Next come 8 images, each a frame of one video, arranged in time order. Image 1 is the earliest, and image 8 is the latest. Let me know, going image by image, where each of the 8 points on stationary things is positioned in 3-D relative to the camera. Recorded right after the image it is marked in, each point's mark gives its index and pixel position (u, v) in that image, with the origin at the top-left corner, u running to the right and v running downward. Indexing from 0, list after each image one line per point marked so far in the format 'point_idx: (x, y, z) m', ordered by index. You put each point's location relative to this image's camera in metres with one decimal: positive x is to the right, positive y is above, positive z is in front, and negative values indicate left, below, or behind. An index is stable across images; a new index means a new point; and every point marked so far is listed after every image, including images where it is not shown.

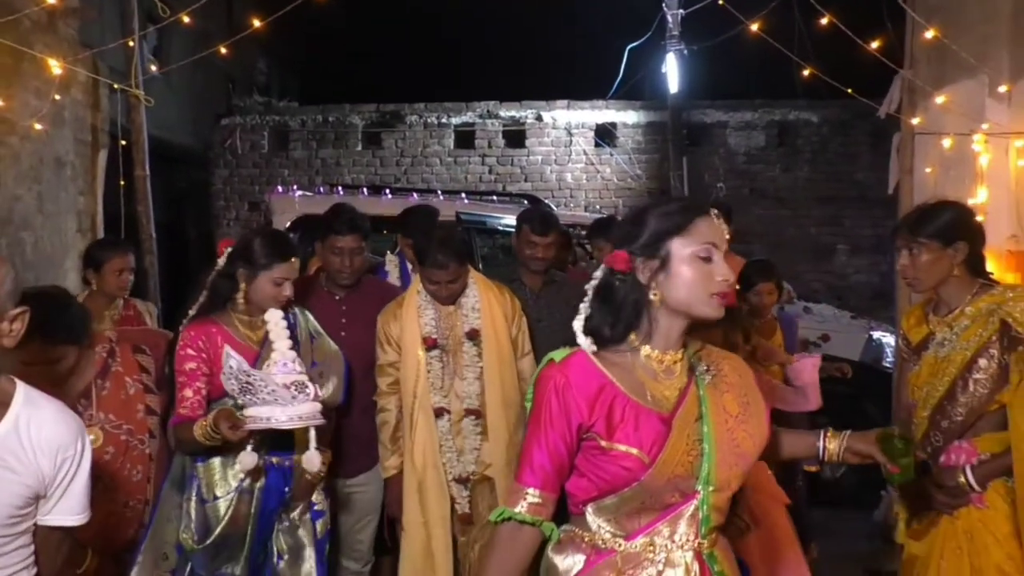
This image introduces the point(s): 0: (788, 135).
0: (+3.3, +1.8, +10.4) m
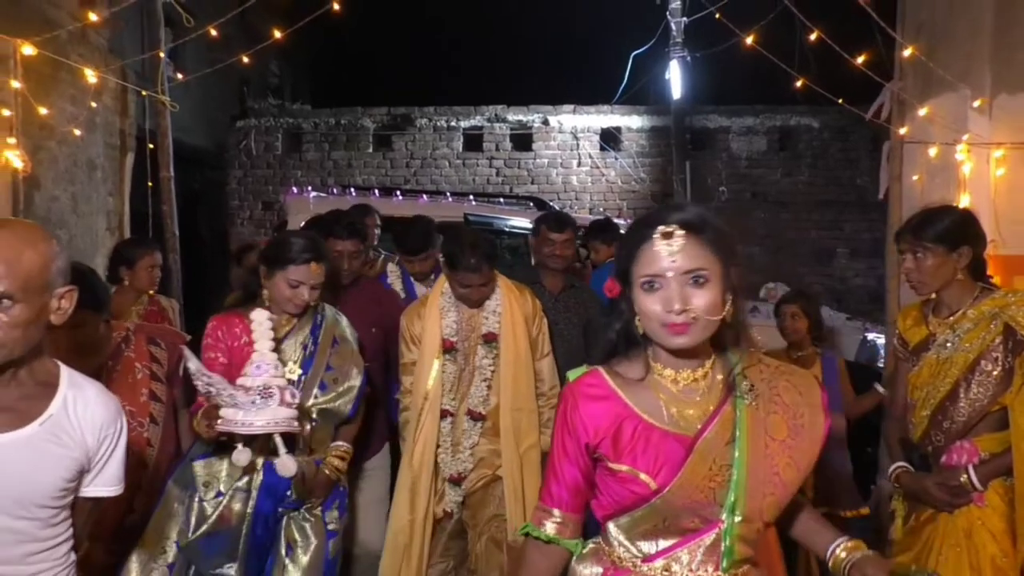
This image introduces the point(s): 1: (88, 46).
0: (+3.4, +1.8, +10.7) m
1: (-2.3, +1.3, +4.7) m
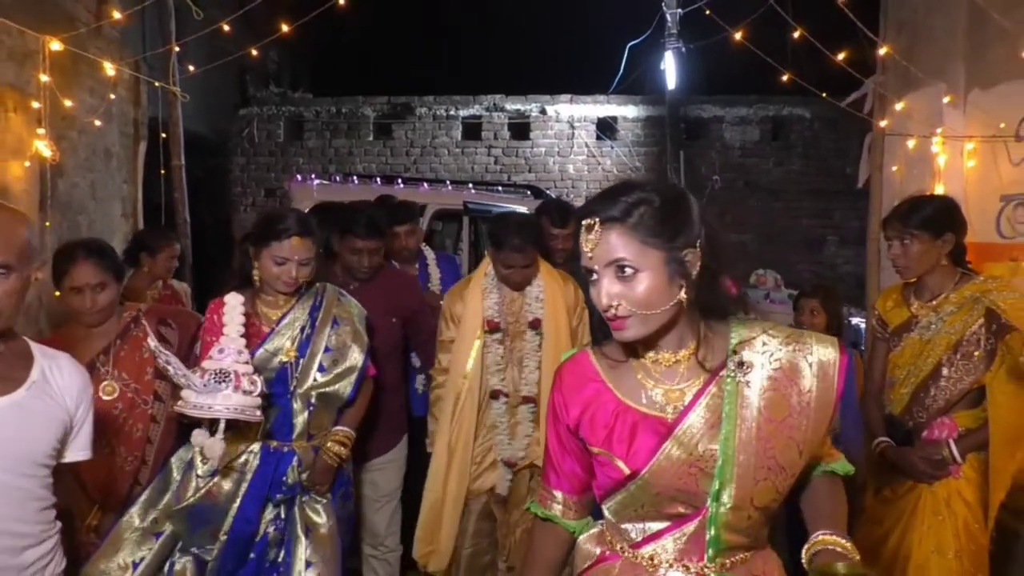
0: (+3.3, +2.0, +10.9) m
1: (-2.3, +1.4, +4.9) m
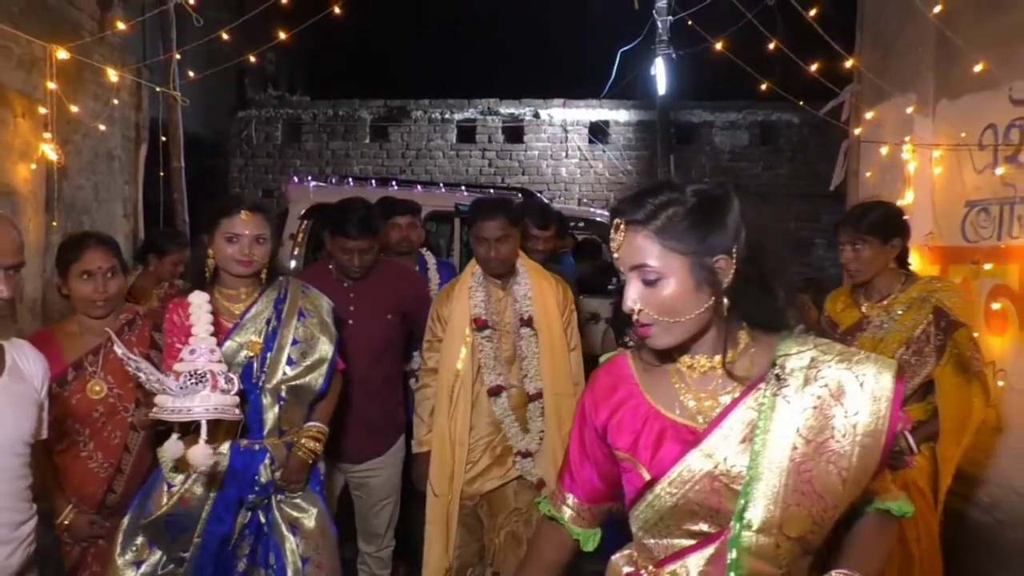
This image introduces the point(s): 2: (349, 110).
0: (+3.3, +1.9, +11.1) m
1: (-2.3, +1.4, +5.1) m
2: (-2.1, +2.2, +11.1) m
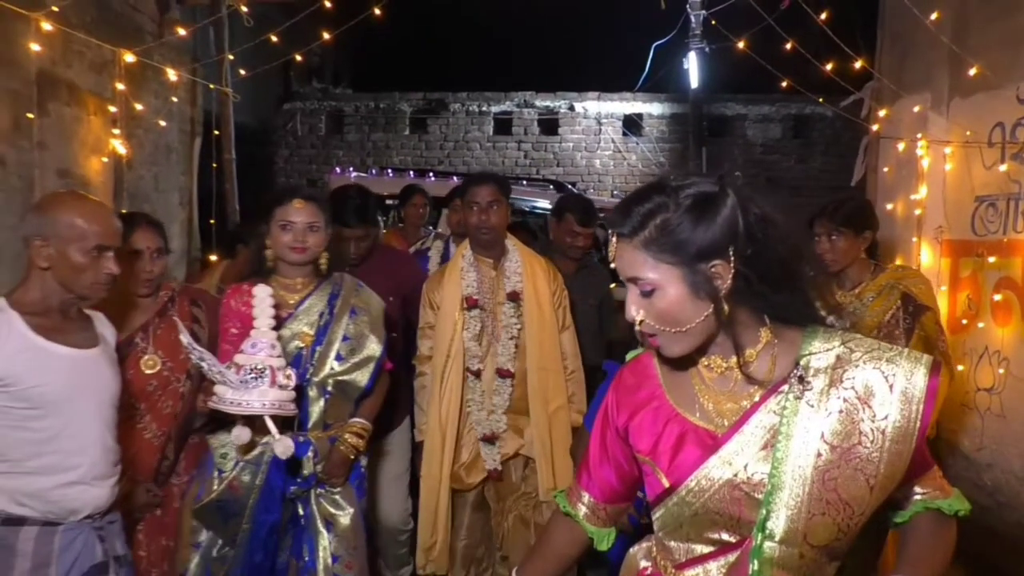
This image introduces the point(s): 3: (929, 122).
0: (+3.7, +2.0, +11.3) m
1: (-2.2, +1.5, +5.5) m
2: (-1.6, +2.4, +11.5) m
3: (+2.5, +1.0, +5.2) m
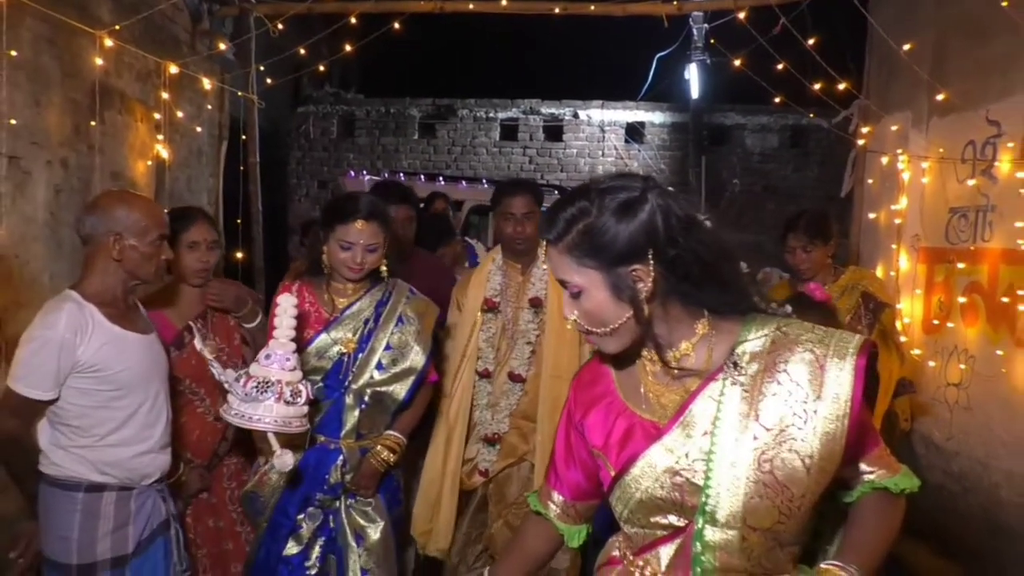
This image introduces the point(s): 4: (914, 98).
0: (+3.8, +2.0, +11.7) m
1: (-2.1, +1.5, +5.9) m
2: (-1.5, +2.4, +11.9) m
3: (+2.5, +1.0, +5.6) m
4: (+2.6, +1.2, +5.6) m
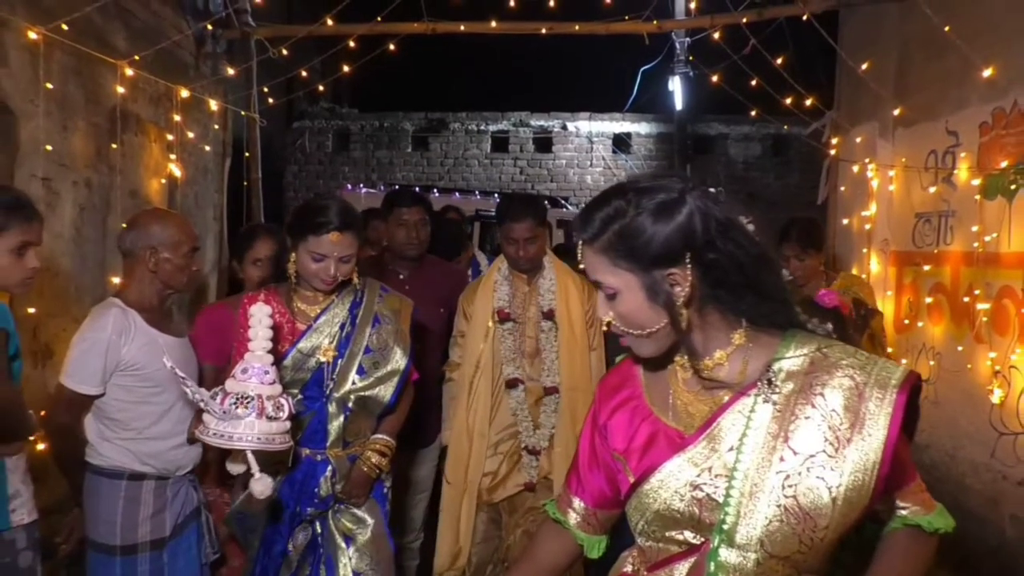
0: (+3.7, +1.9, +12.0) m
1: (-2.2, +1.5, +6.3) m
2: (-1.6, +2.3, +12.2) m
3: (+2.5, +1.0, +6.0) m
4: (+2.5, +1.2, +6.0) m
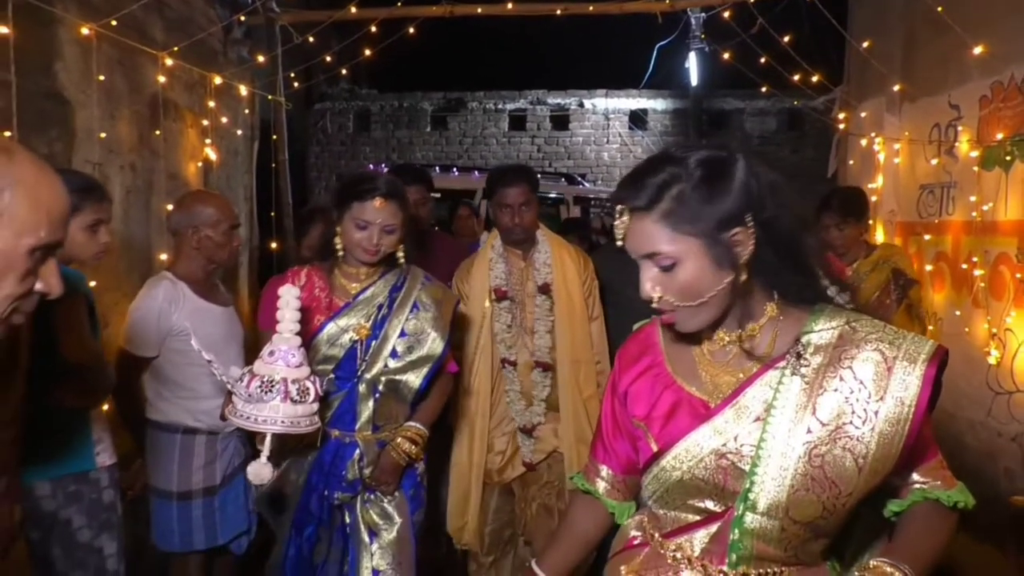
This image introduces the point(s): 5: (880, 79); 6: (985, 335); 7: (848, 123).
0: (+3.9, +2.3, +12.1) m
1: (-2.0, +1.6, +6.5) m
2: (-1.4, +2.6, +12.5) m
3: (+2.6, +1.2, +6.2) m
4: (+2.6, +1.4, +6.2) m
5: (+2.6, +1.5, +6.2) m
6: (+2.6, -0.3, +4.8) m
7: (+2.6, +1.3, +6.8) m
